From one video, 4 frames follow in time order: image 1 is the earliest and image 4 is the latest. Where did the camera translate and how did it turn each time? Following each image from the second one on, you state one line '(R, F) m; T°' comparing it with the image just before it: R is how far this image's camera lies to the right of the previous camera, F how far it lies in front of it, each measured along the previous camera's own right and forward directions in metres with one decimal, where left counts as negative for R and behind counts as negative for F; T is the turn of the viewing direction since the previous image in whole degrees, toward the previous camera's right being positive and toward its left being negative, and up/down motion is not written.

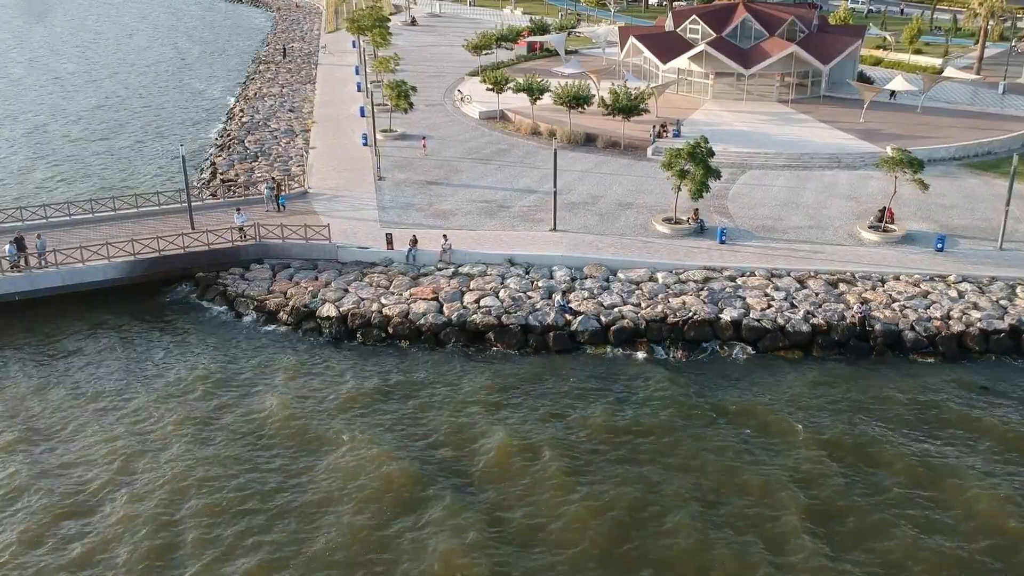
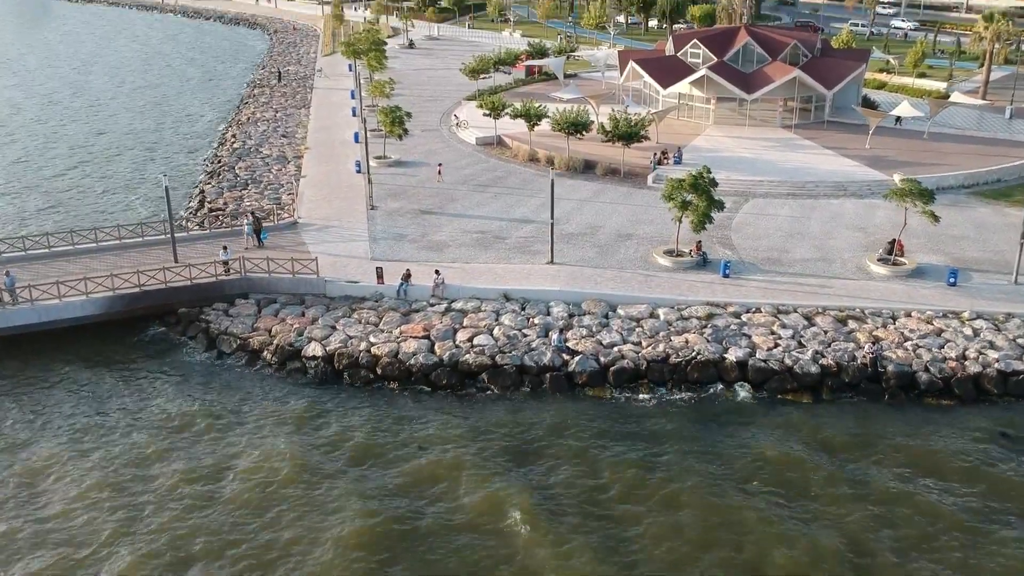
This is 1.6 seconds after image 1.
(+0.2, +1.4) m; 0°
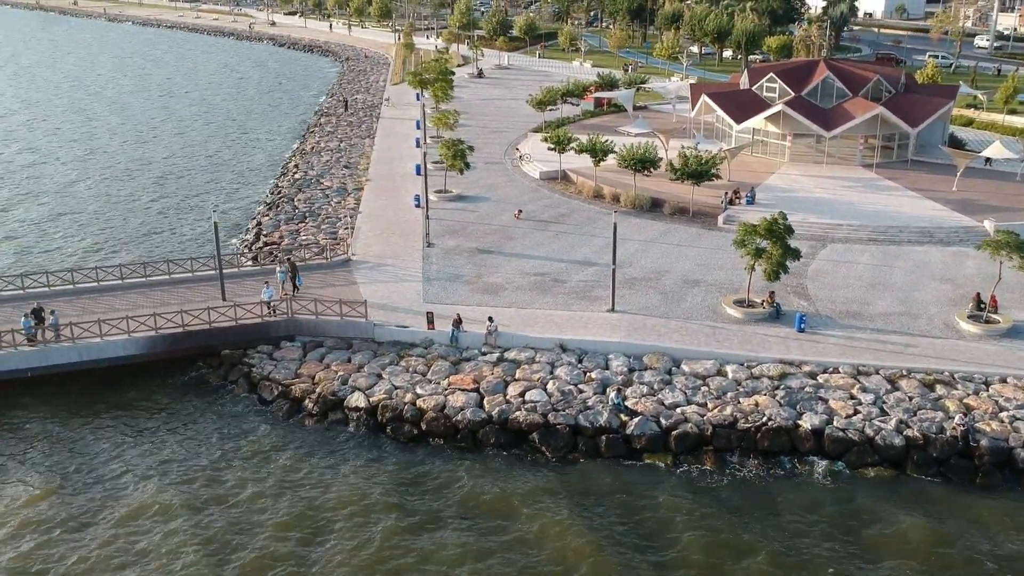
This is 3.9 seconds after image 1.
(+0.3, +1.9) m; -4°
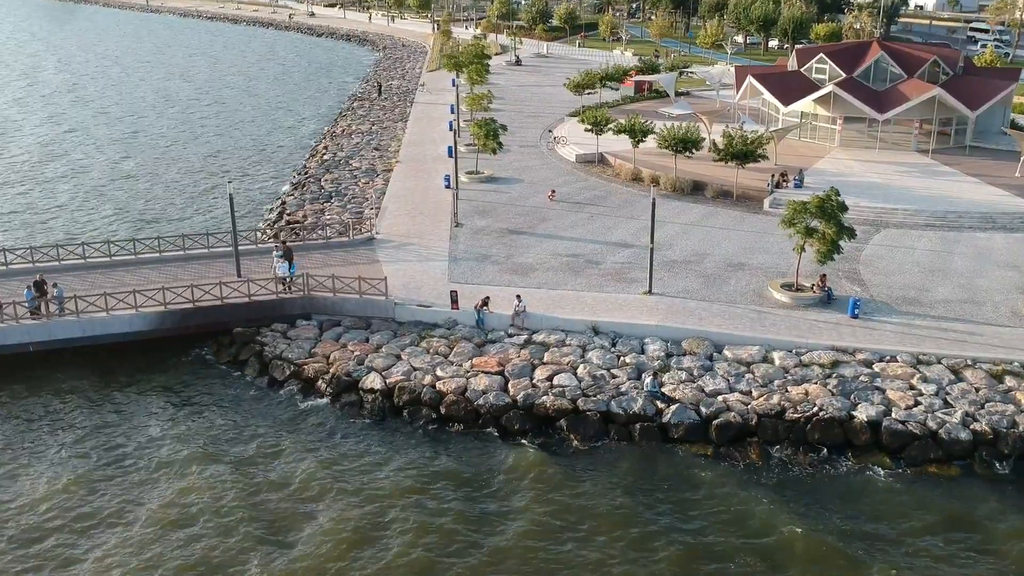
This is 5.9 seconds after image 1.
(+0.2, +2.1) m; -2°
